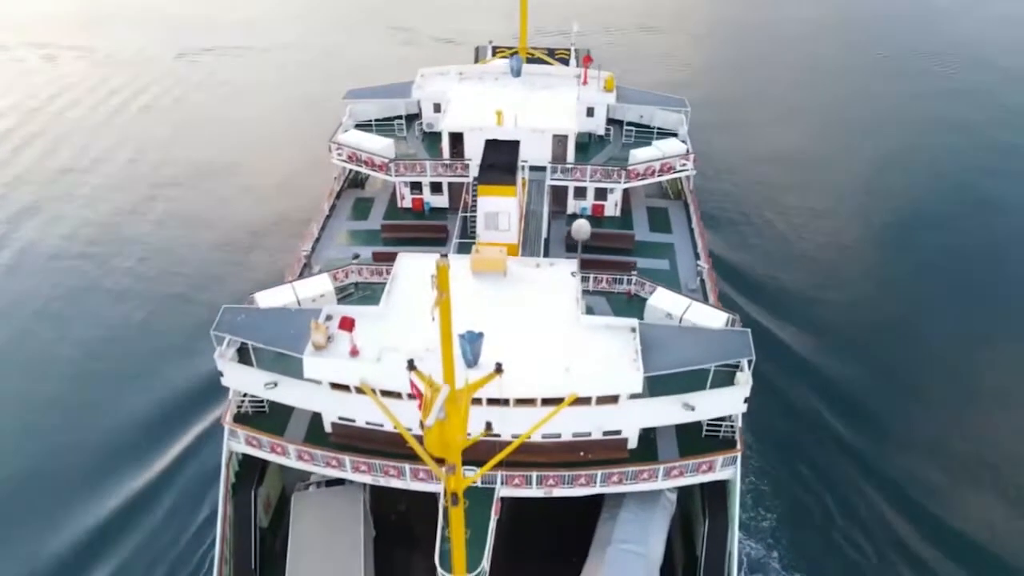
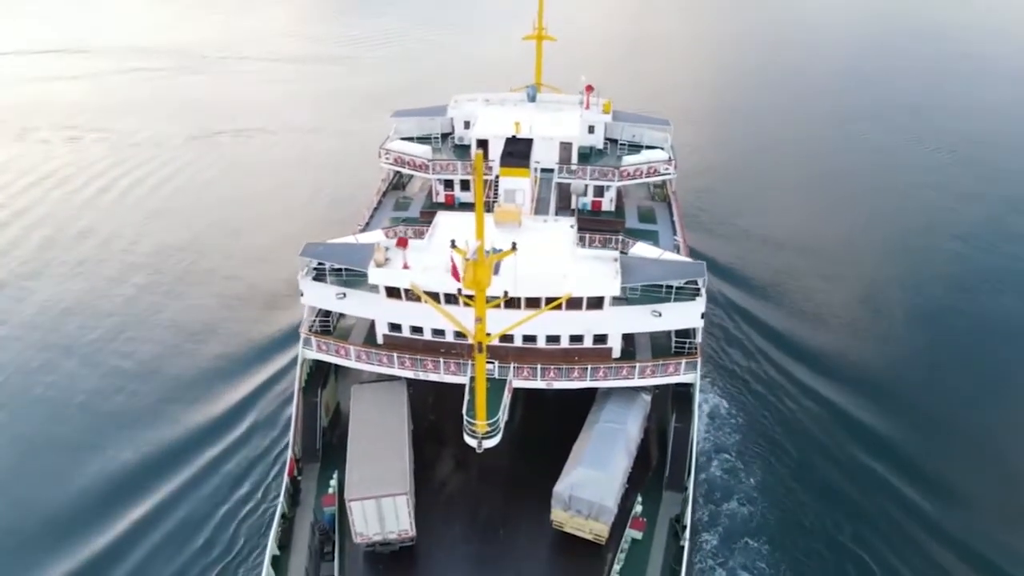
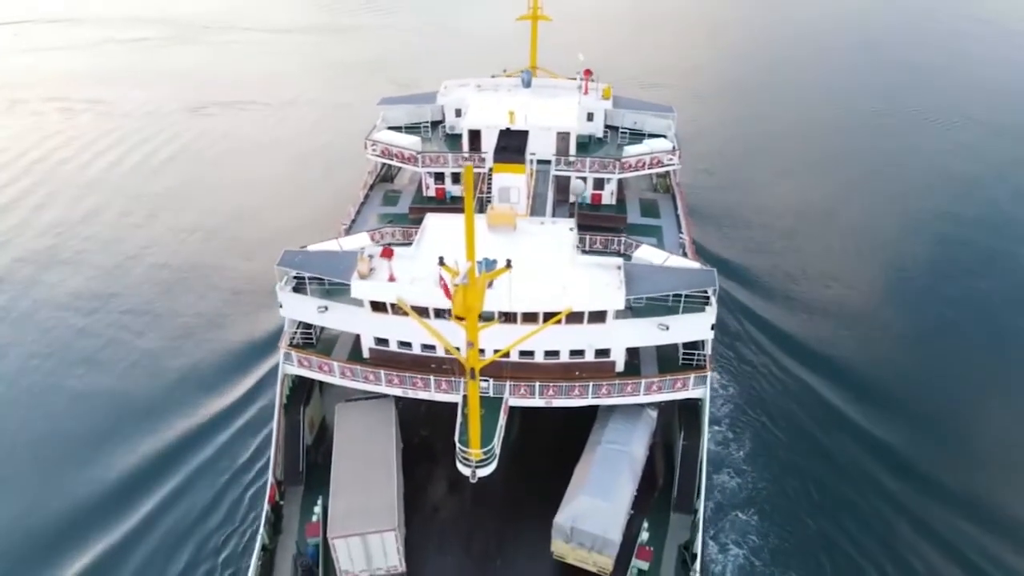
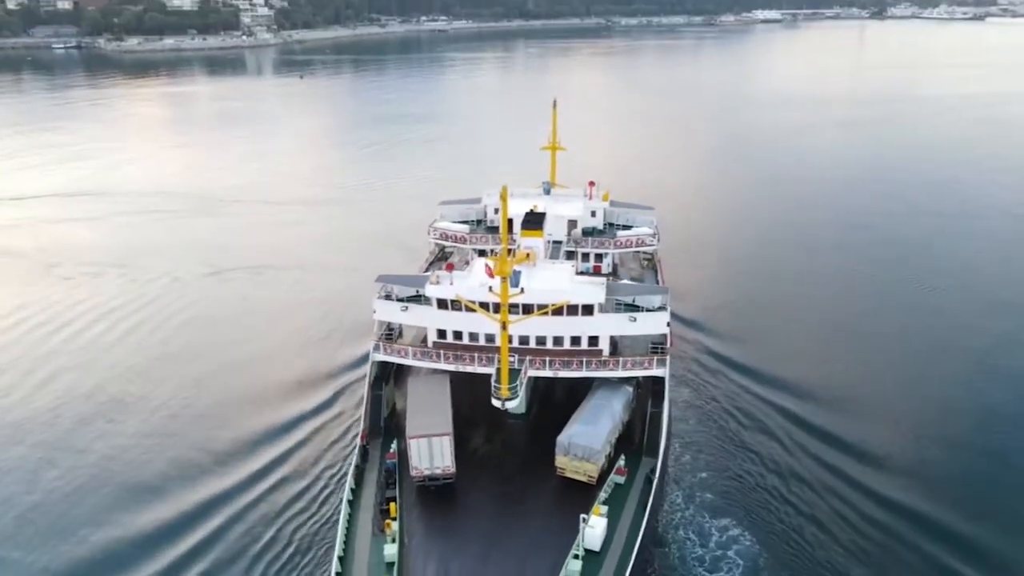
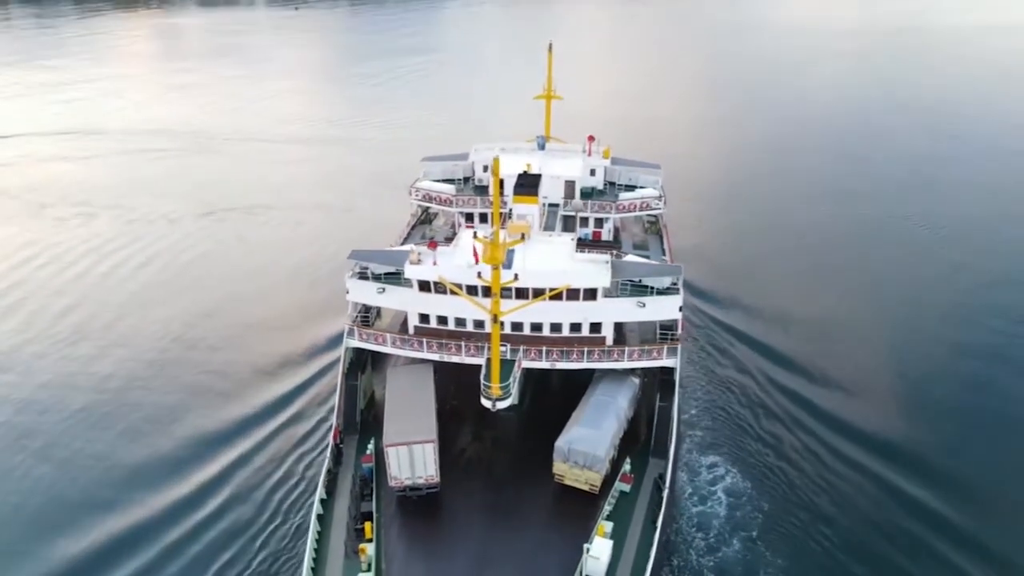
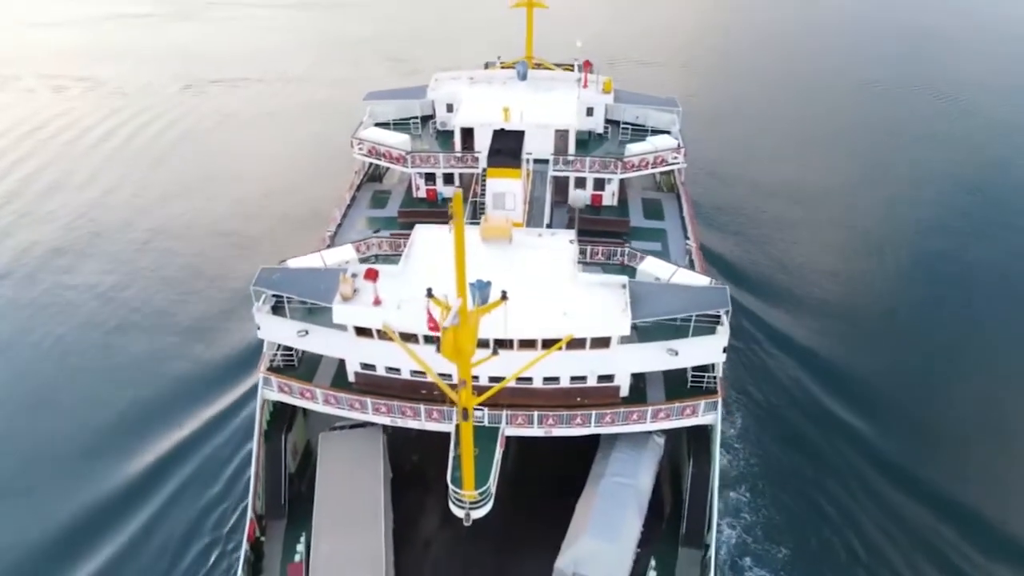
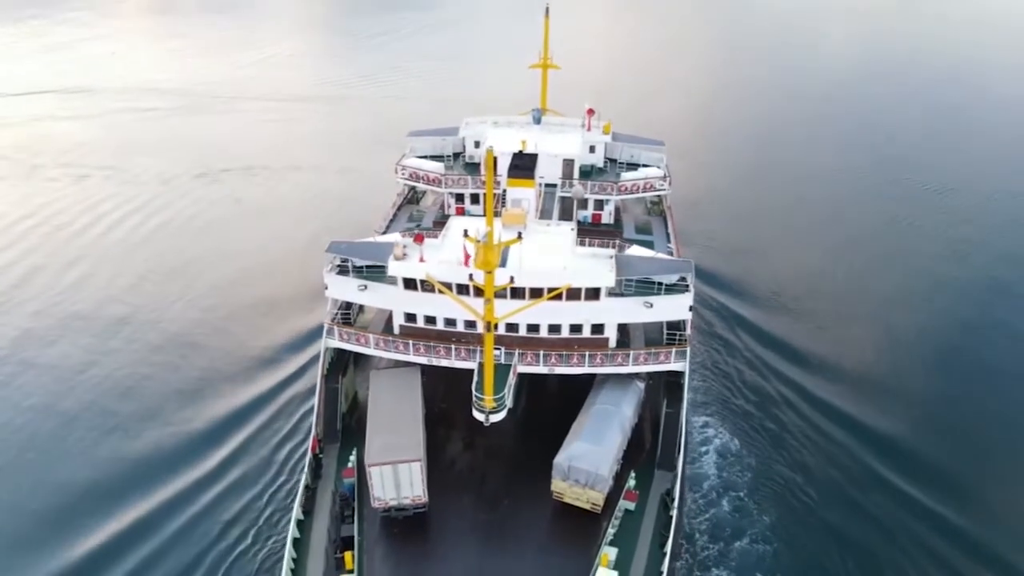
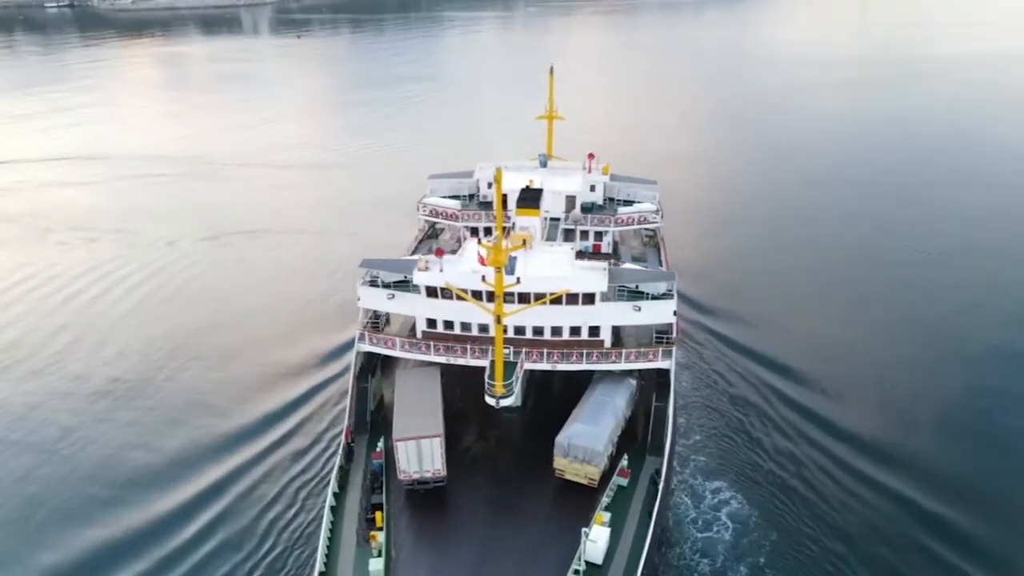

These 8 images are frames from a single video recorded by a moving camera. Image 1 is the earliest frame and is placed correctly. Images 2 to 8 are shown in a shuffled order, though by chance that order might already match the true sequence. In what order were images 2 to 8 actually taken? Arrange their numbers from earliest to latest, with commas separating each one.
6, 3, 2, 7, 5, 8, 4
